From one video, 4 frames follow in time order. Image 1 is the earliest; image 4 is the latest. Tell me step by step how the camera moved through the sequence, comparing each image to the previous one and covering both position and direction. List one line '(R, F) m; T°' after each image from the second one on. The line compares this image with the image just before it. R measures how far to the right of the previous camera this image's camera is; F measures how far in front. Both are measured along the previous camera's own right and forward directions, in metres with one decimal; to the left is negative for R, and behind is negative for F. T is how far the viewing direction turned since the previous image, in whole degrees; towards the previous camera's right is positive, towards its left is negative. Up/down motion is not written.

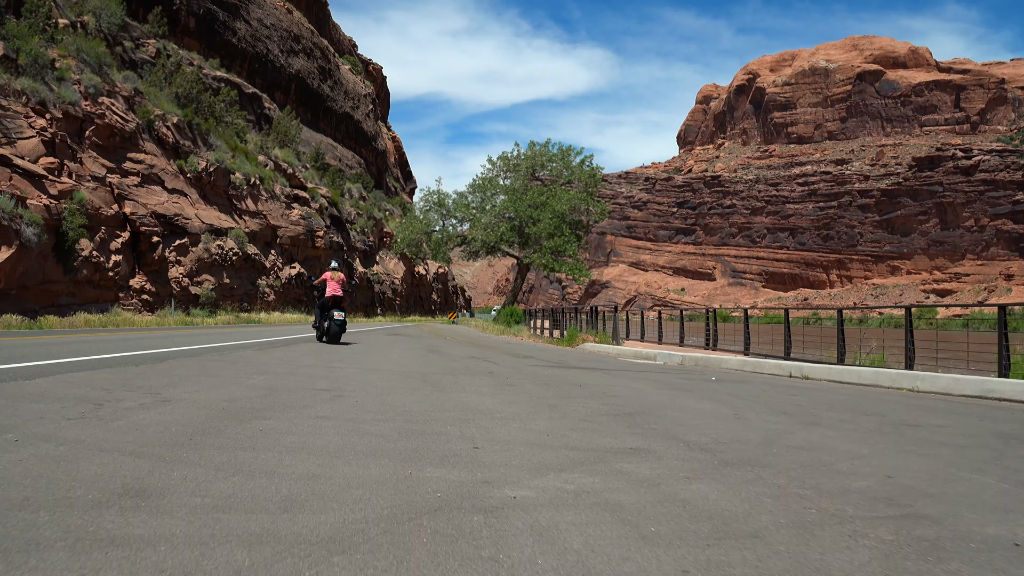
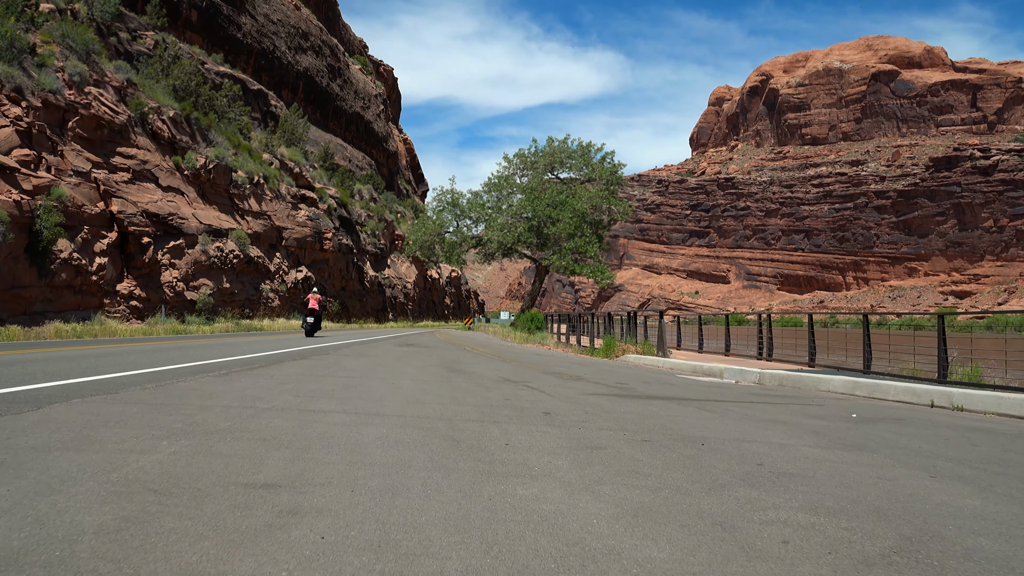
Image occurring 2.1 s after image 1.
(-0.5, +2.7) m; -1°
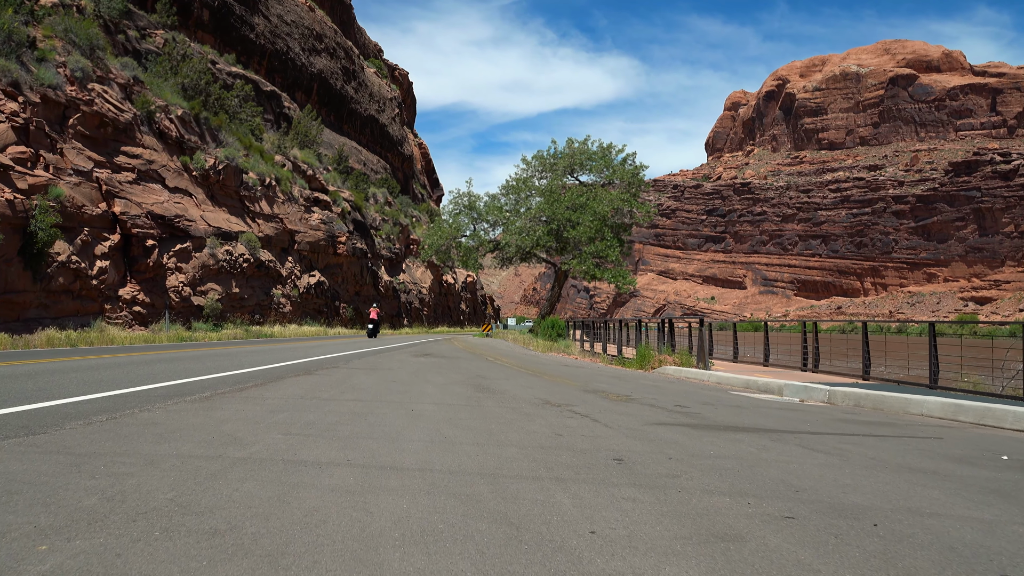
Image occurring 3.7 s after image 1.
(-0.3, +1.5) m; -1°
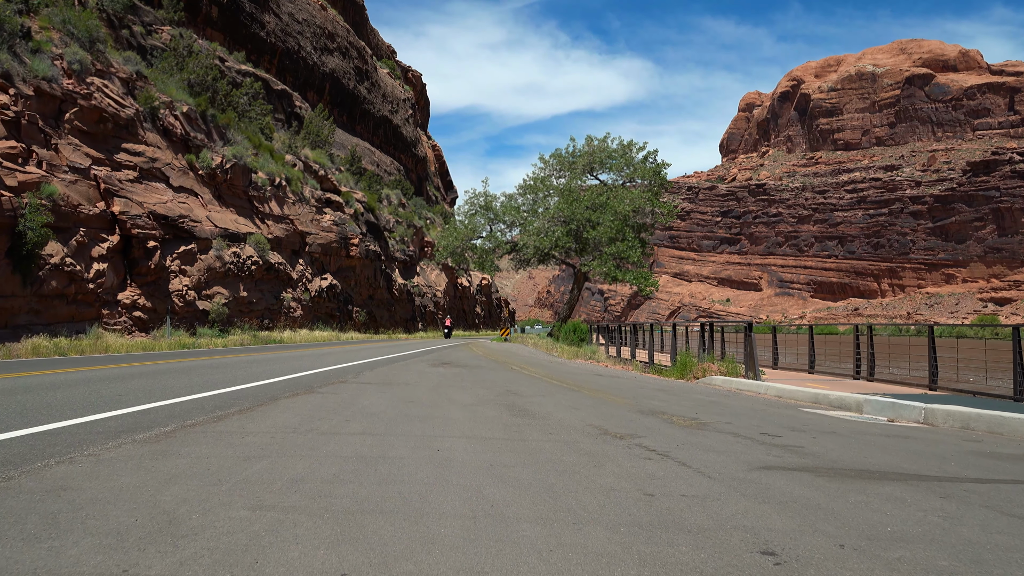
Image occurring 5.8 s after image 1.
(-0.3, +1.6) m; -1°
